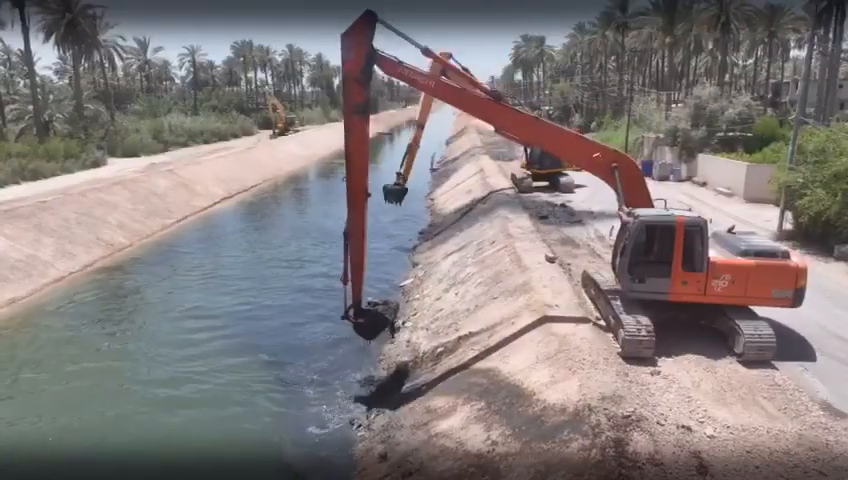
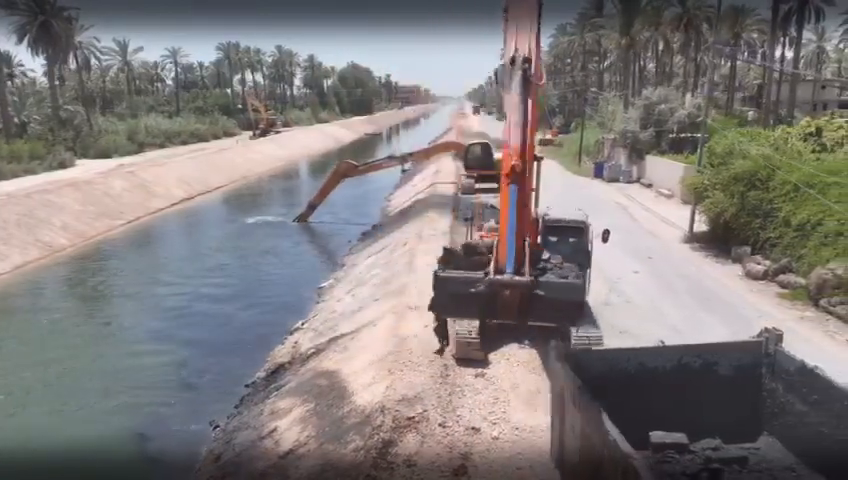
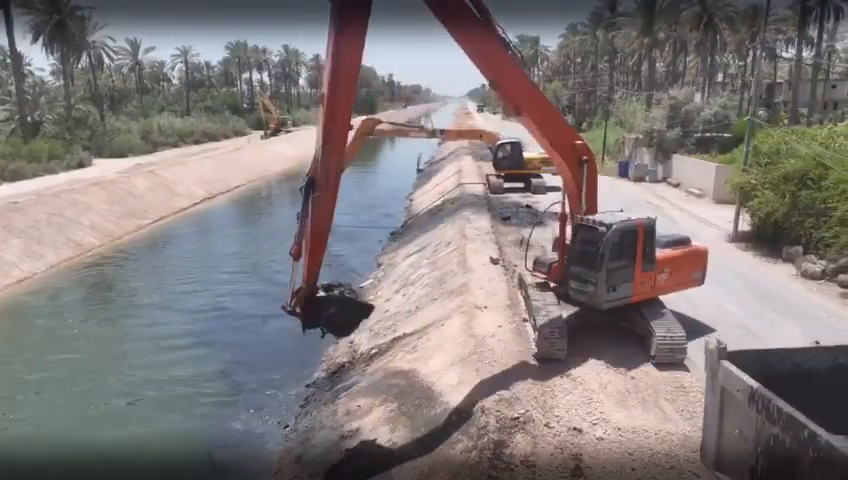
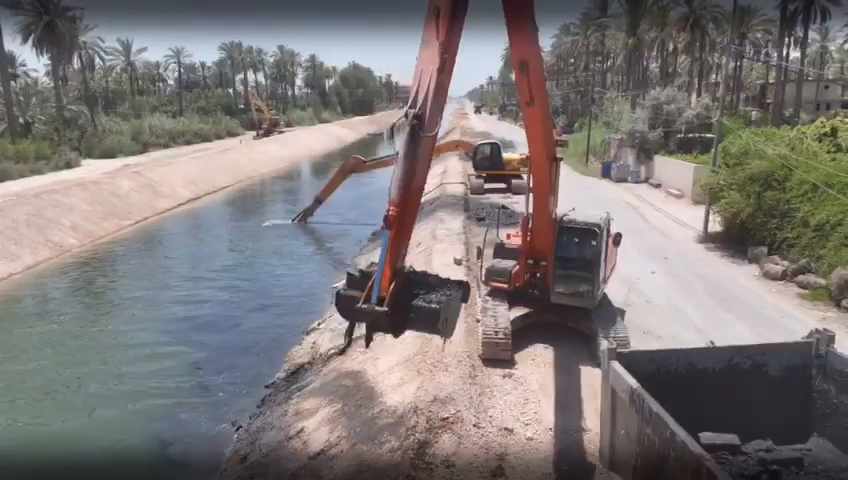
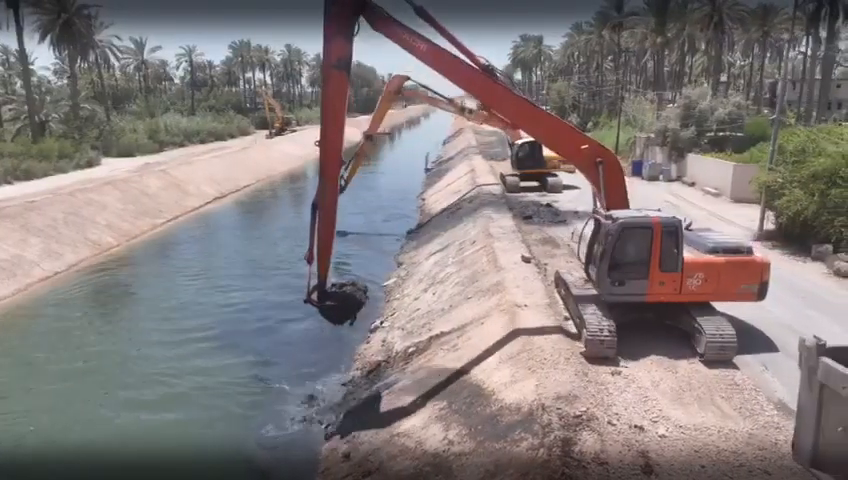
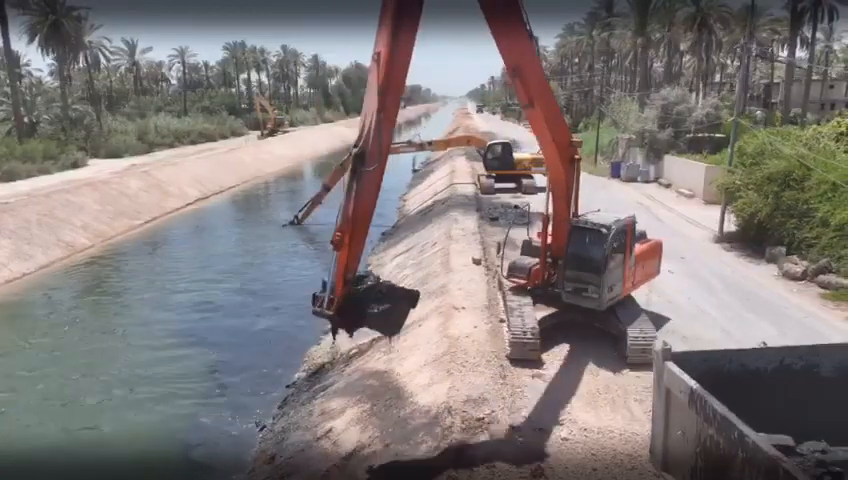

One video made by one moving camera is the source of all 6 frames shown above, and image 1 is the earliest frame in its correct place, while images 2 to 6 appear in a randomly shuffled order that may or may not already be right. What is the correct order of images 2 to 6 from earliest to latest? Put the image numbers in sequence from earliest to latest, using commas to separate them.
5, 3, 6, 4, 2
